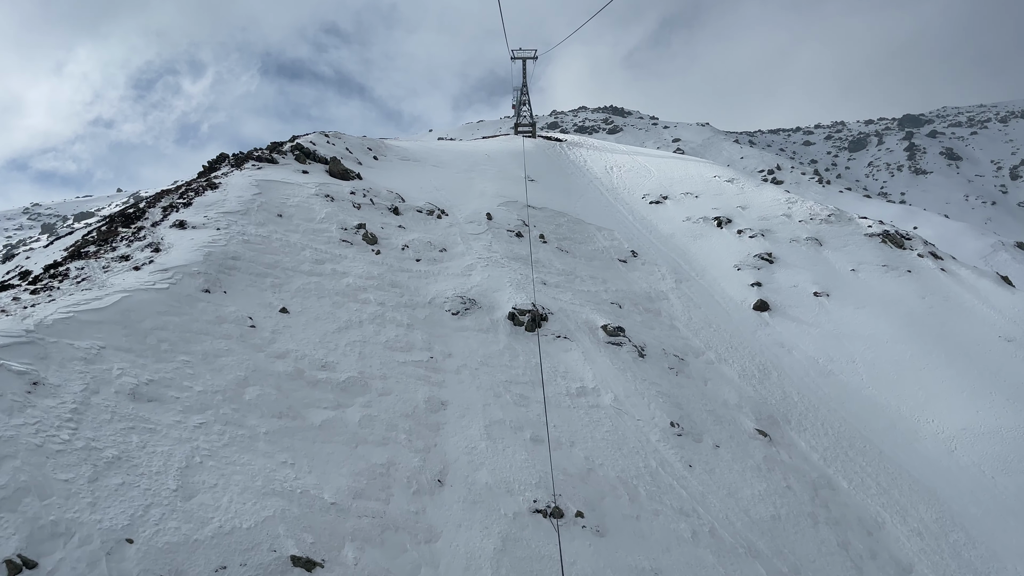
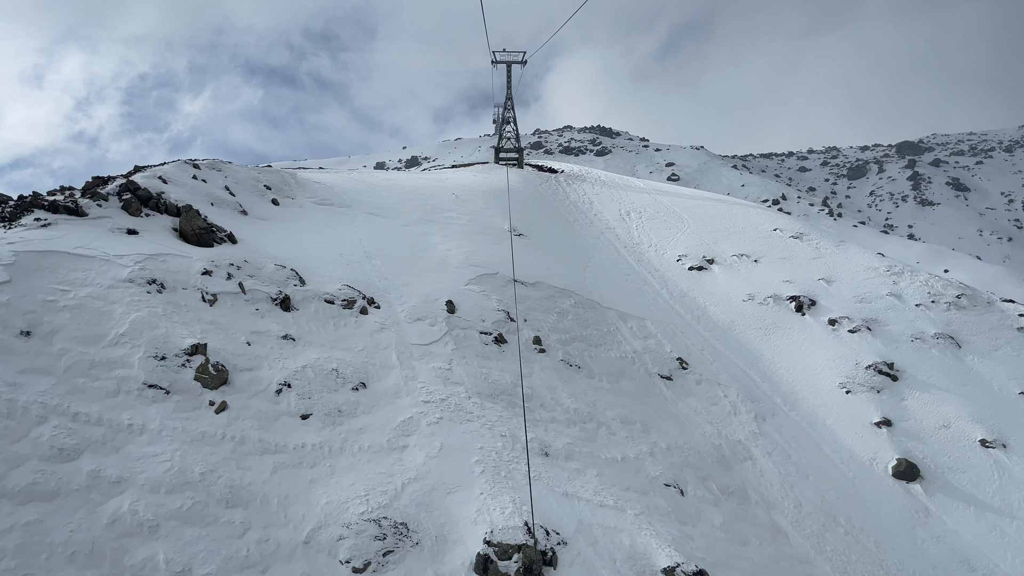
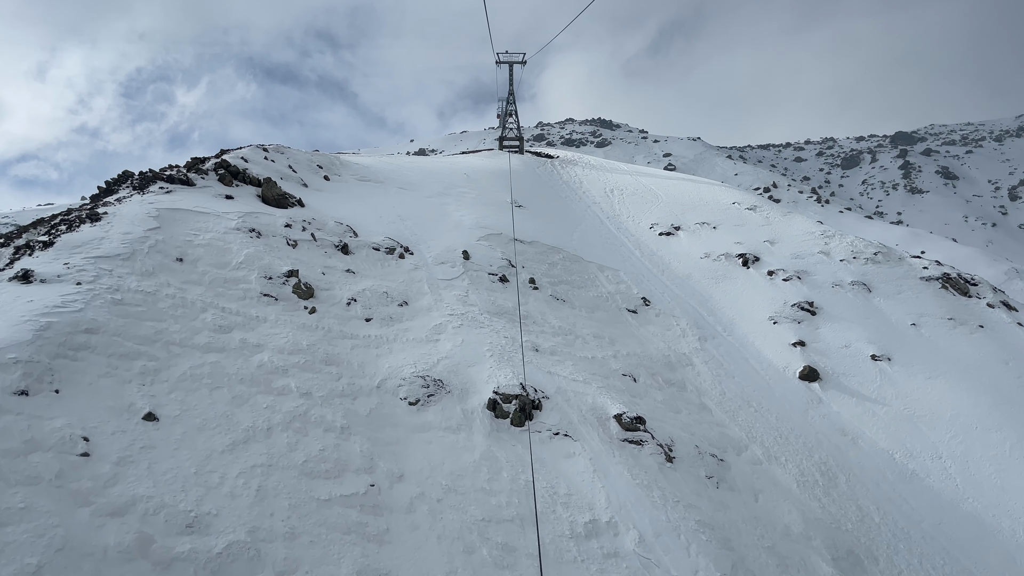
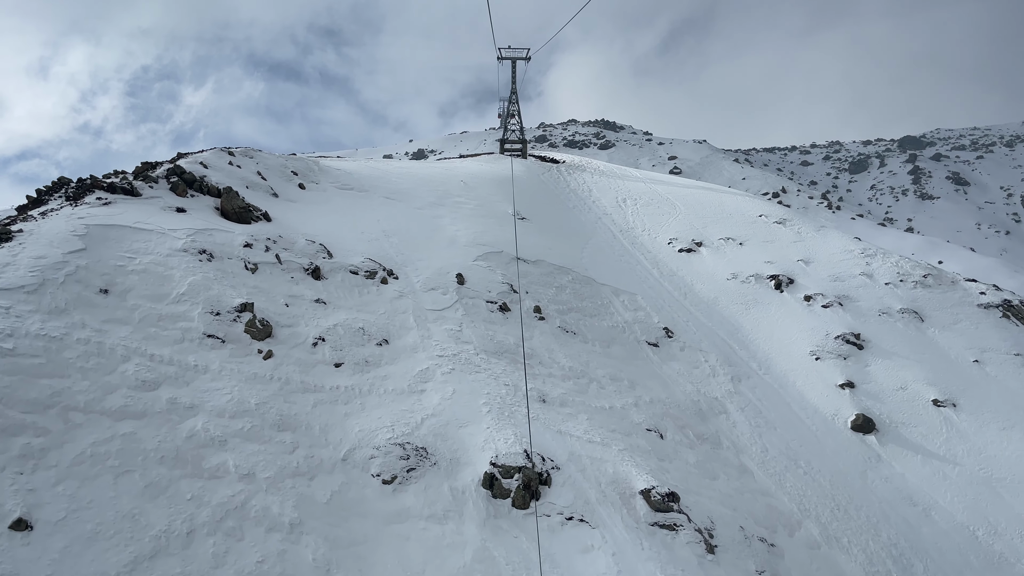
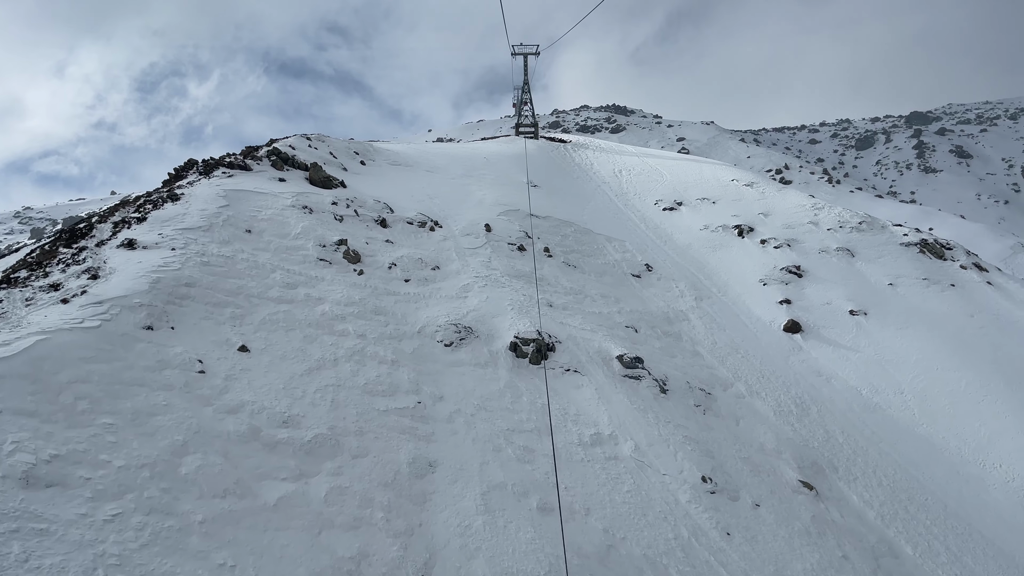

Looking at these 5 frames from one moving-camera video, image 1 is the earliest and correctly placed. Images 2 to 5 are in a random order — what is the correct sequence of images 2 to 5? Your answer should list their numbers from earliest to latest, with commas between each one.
5, 3, 4, 2
